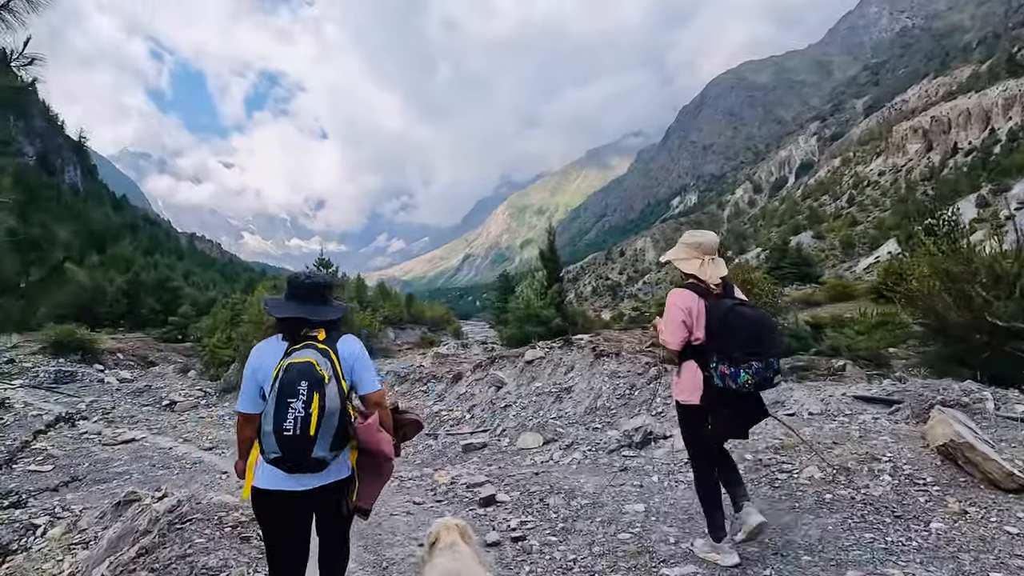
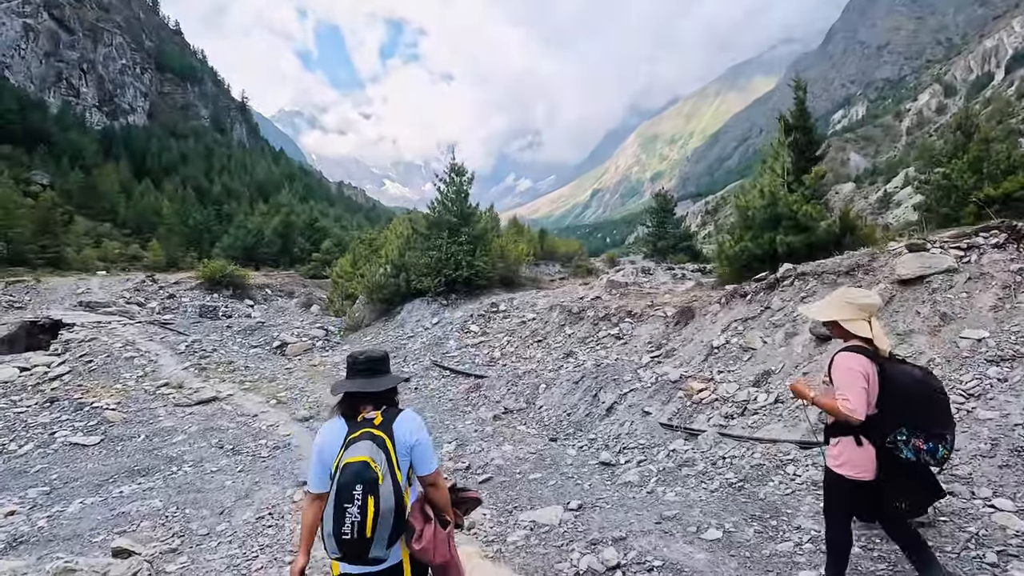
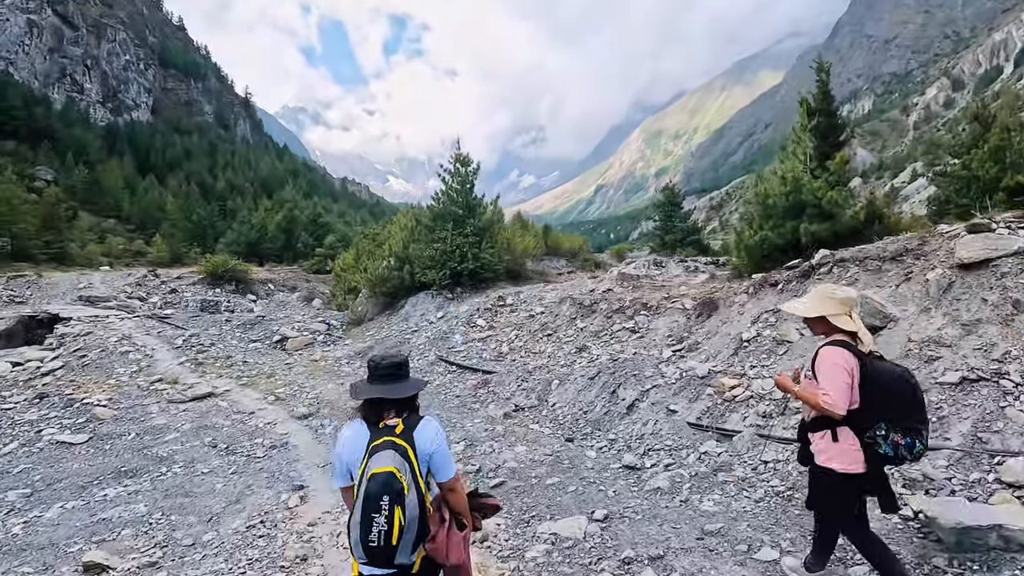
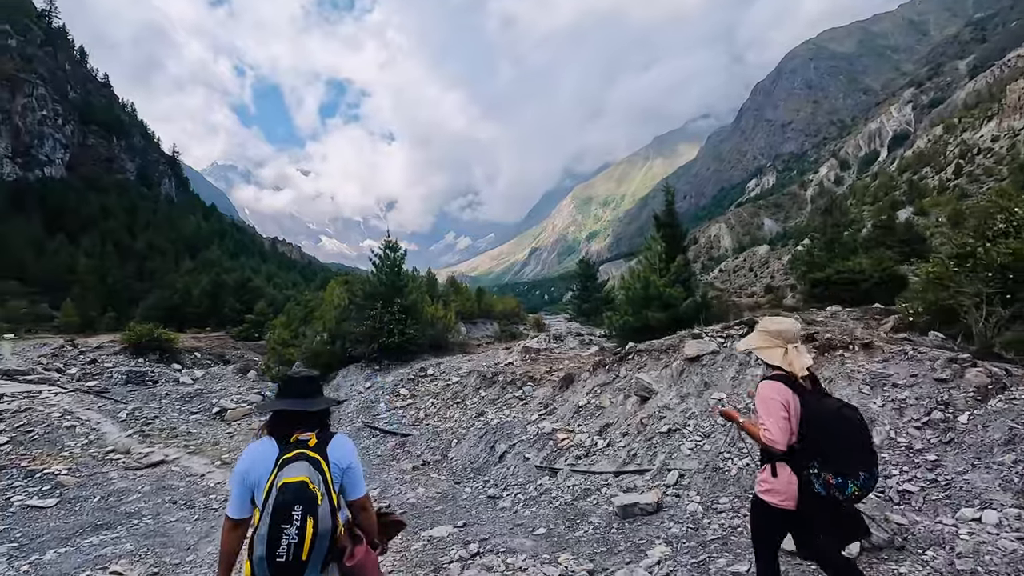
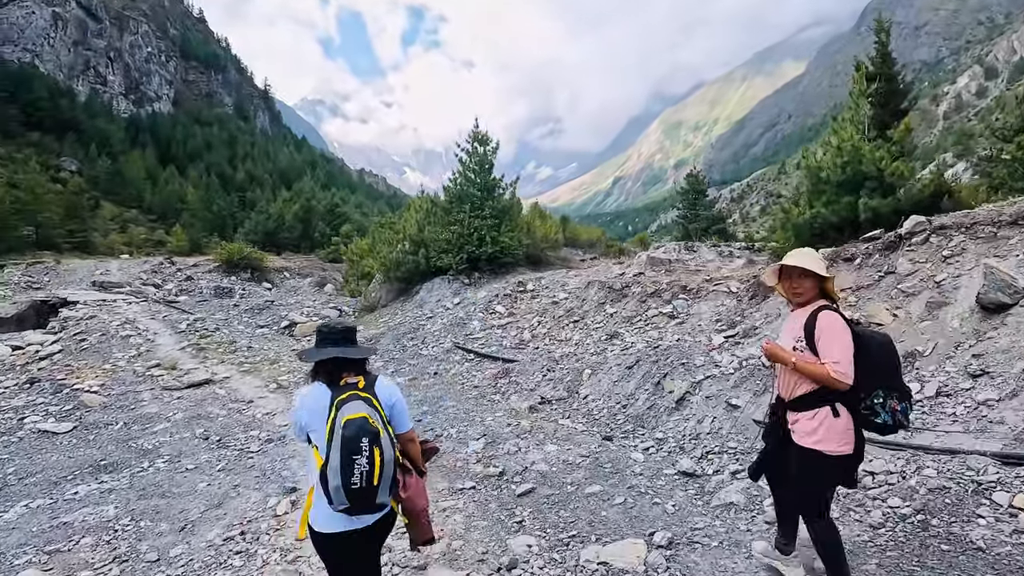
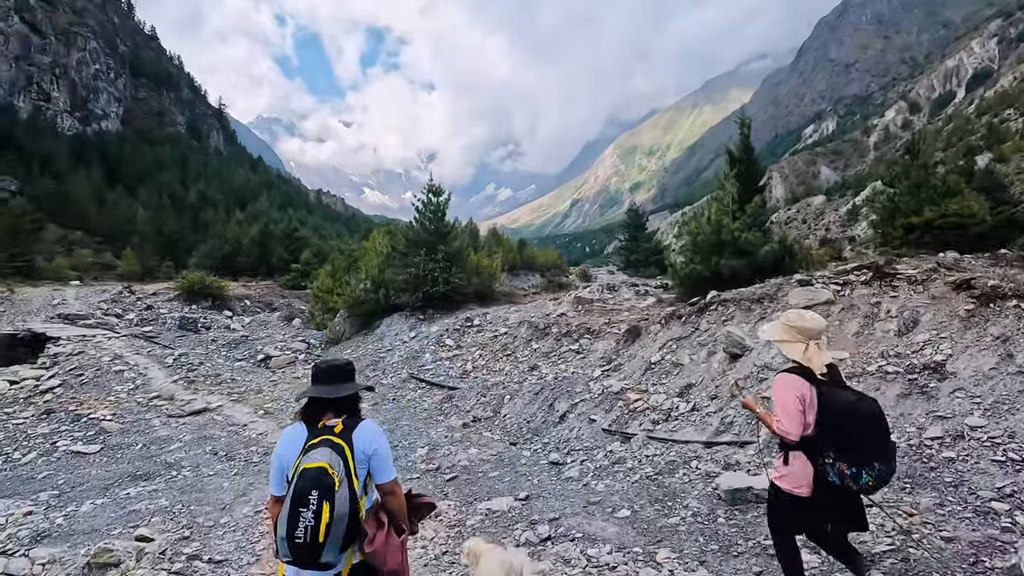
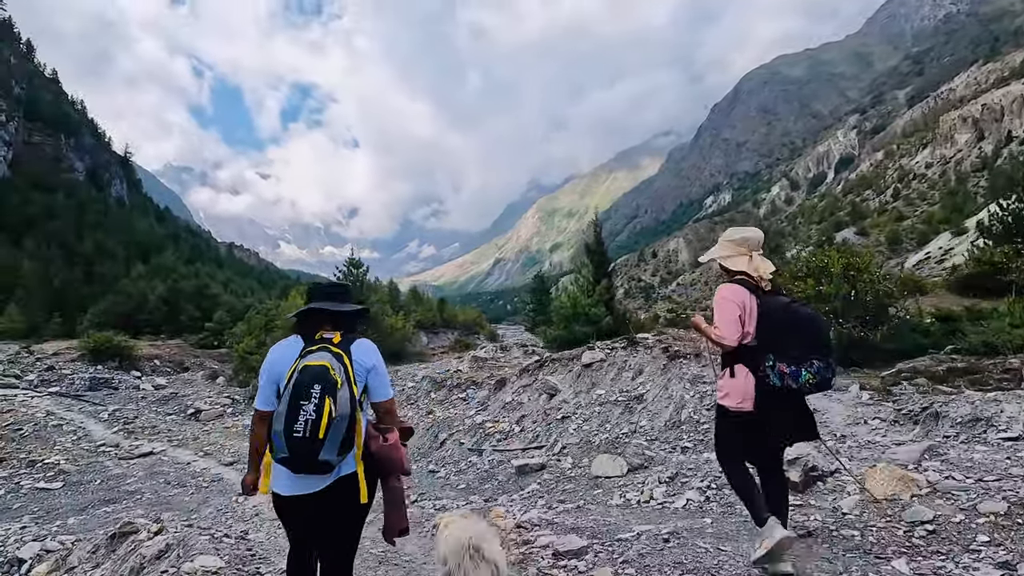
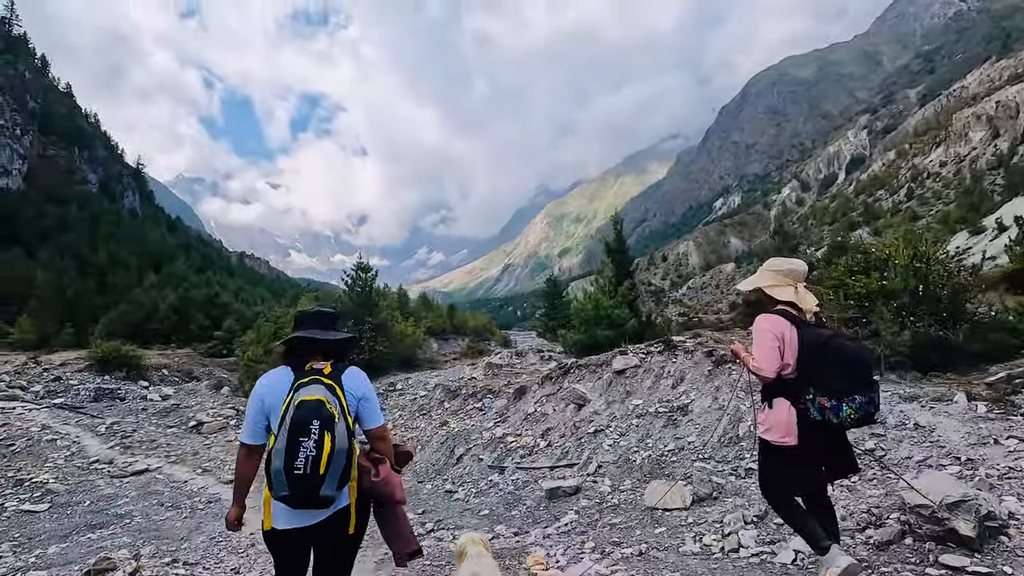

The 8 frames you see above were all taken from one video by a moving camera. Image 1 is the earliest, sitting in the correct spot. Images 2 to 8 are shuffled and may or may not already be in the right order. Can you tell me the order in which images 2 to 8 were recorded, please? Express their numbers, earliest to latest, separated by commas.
7, 8, 4, 6, 2, 3, 5
